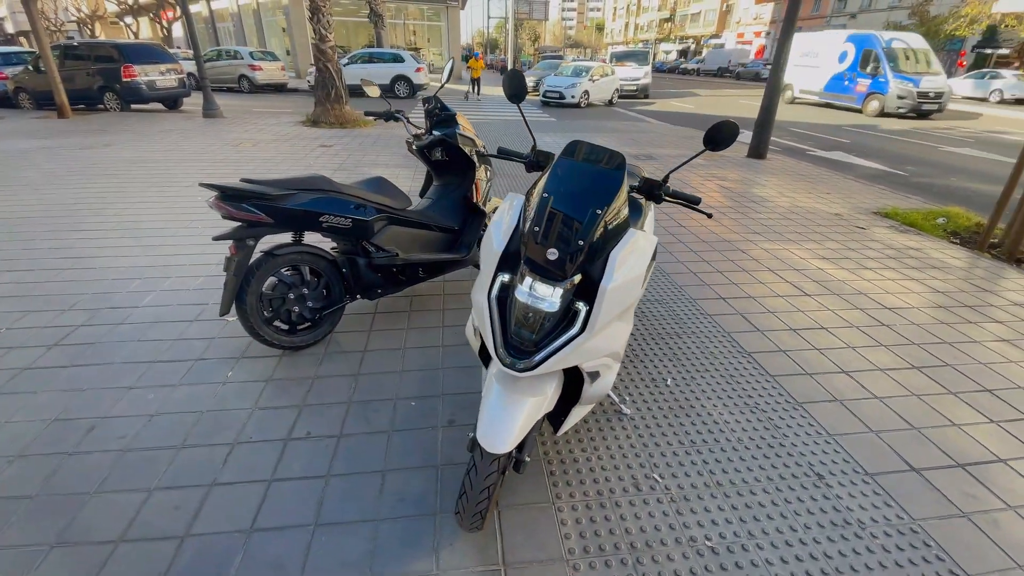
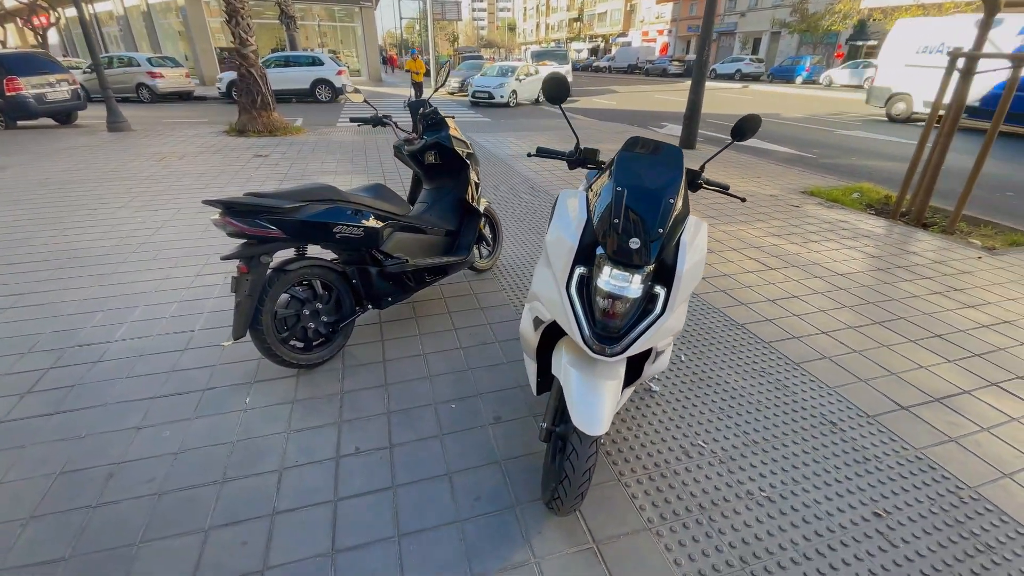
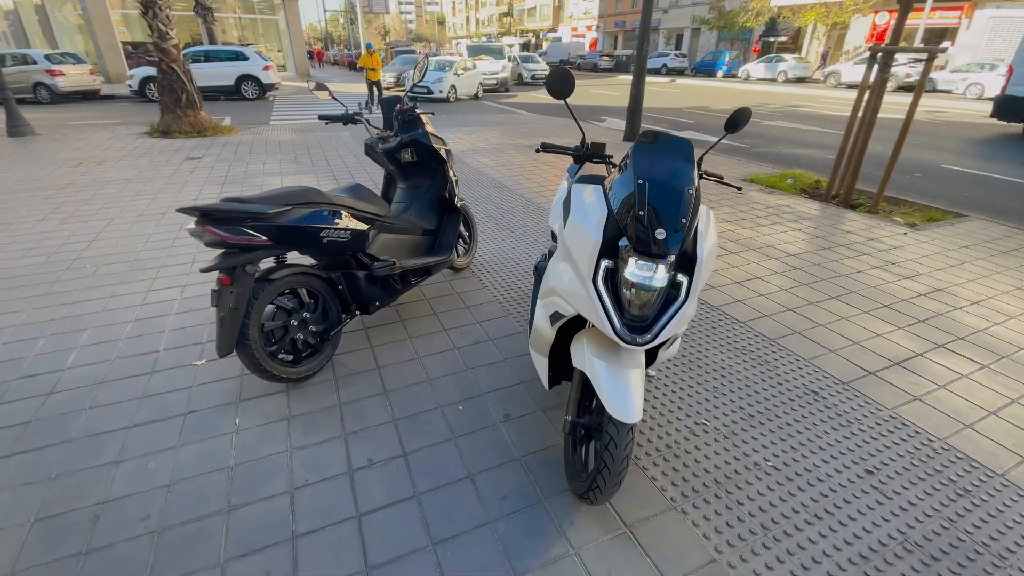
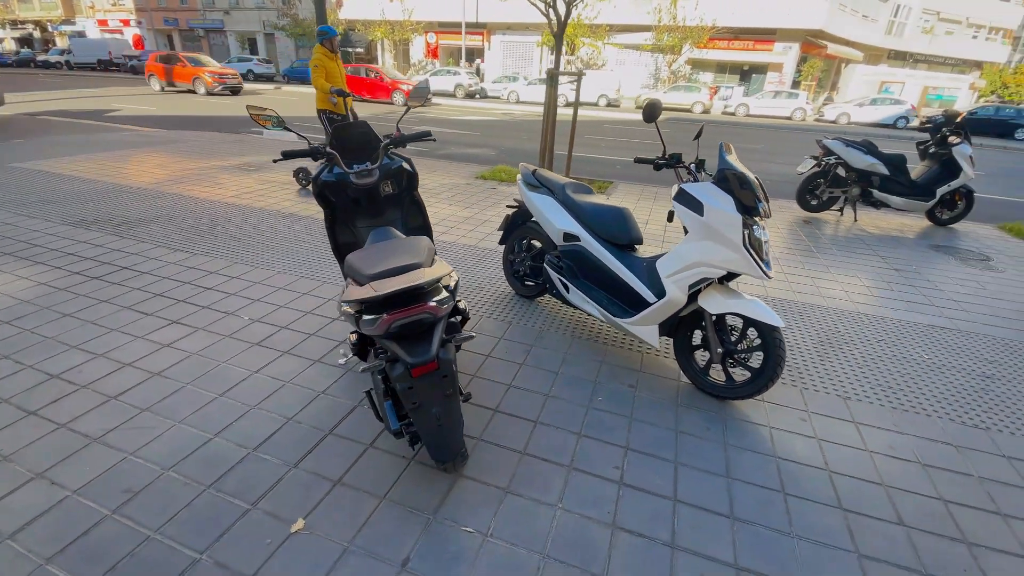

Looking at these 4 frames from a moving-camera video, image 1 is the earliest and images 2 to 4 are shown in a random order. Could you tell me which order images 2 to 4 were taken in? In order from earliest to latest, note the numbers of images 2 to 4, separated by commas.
2, 3, 4
